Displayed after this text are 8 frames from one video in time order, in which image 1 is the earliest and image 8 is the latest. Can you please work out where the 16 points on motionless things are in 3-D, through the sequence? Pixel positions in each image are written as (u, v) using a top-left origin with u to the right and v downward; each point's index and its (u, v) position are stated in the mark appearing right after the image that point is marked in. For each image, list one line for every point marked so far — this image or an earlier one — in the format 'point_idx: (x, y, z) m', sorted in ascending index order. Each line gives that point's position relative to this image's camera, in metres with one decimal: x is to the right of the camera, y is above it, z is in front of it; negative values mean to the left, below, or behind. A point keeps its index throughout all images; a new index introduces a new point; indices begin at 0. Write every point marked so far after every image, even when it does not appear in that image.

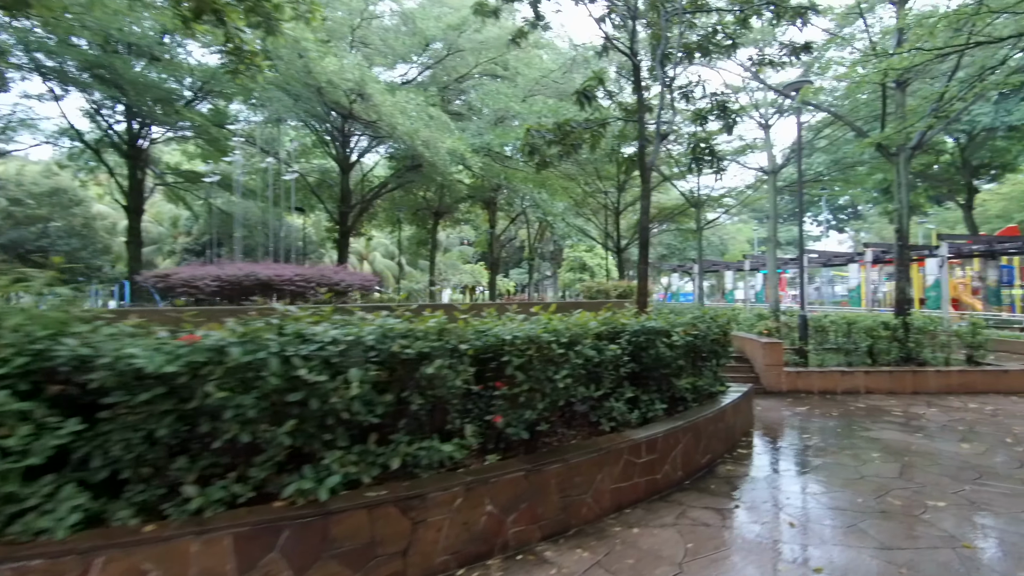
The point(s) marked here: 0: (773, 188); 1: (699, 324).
0: (+7.4, +2.8, +15.2) m
1: (+1.9, -0.4, +5.4) m
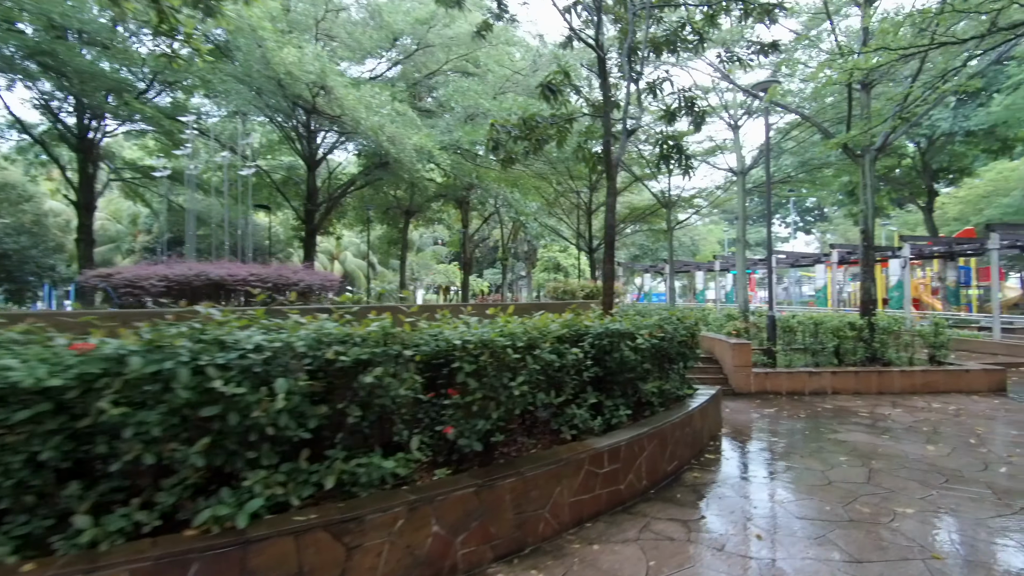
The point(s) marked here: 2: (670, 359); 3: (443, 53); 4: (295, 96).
0: (+6.6, +2.8, +15.3) m
1: (+1.5, -0.4, +5.2) m
2: (+1.6, -0.7, +5.3) m
3: (-2.2, +7.6, +17.3) m
4: (-5.5, +4.9, +13.6) m
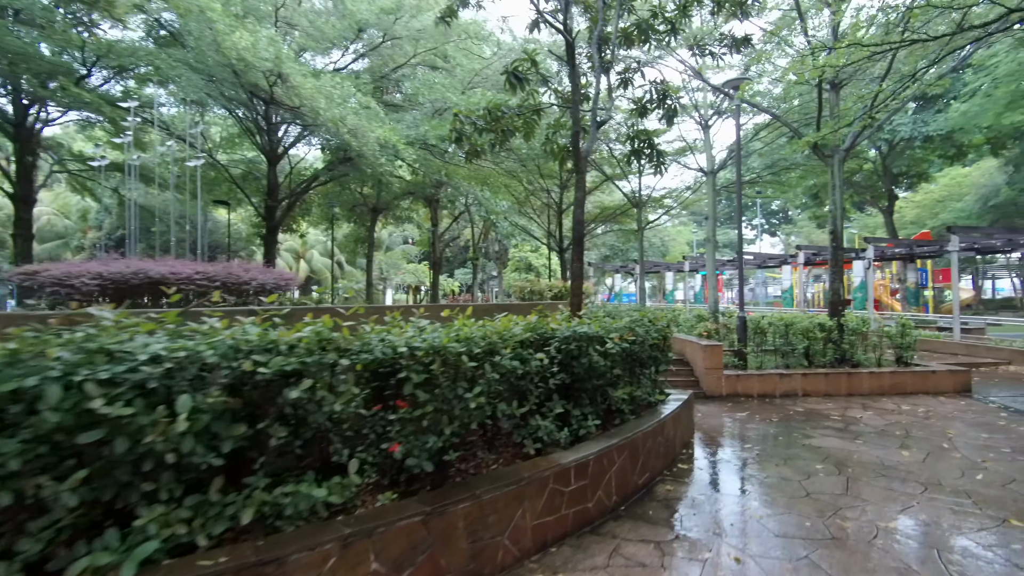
0: (+5.7, +2.8, +15.3) m
1: (+1.1, -0.4, +4.9) m
2: (+1.2, -0.7, +5.1) m
3: (-3.2, +7.6, +16.8) m
4: (-6.3, +4.9, +12.9) m
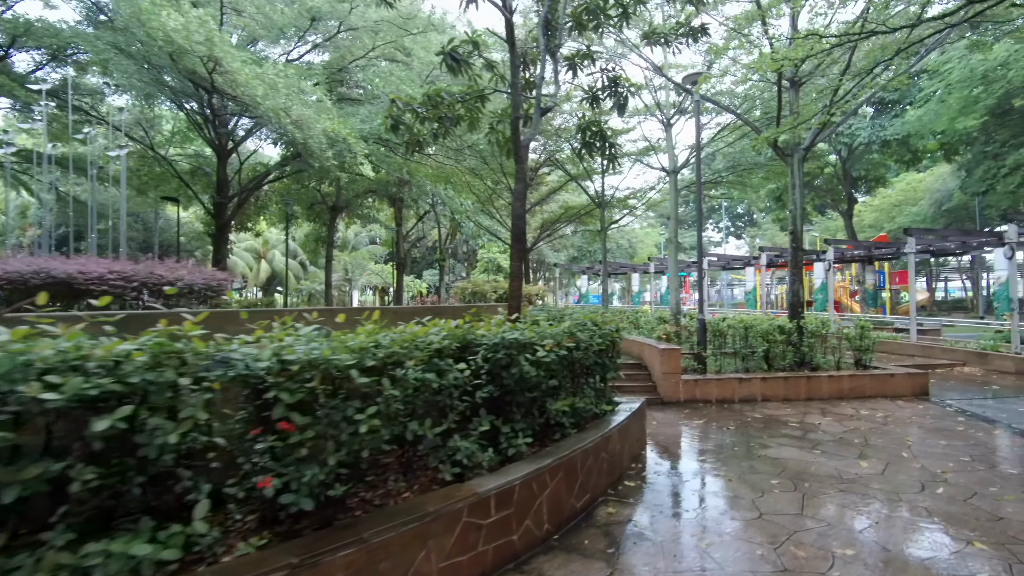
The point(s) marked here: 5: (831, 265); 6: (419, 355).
0: (+4.6, +2.8, +15.1) m
1: (+0.6, -0.4, +4.5) m
2: (+0.6, -0.7, +4.6) m
3: (-4.4, +7.5, +16.1) m
4: (-7.3, +4.9, +12.1) m
5: (+9.9, +0.7, +16.6) m
6: (-0.5, -0.4, +3.1) m
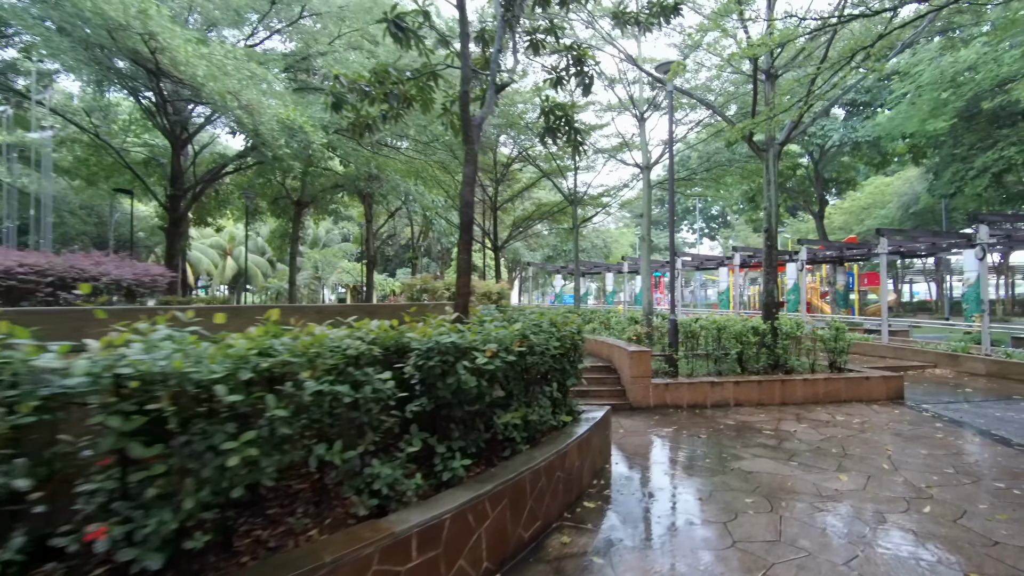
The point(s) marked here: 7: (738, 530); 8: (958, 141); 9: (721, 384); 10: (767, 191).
0: (+3.7, +2.8, +14.7) m
1: (+0.1, -0.3, +4.0) m
2: (+0.2, -0.7, +4.1) m
3: (-5.2, +7.6, +15.4) m
4: (-8.0, +5.0, +11.2) m
5: (+9.0, +0.7, +16.4) m
6: (-0.9, -0.4, +2.5) m
7: (+1.6, -1.7, +3.7) m
8: (+13.5, +4.4, +16.1) m
9: (+3.0, -1.4, +7.7) m
10: (+4.8, +1.8, +10.0) m
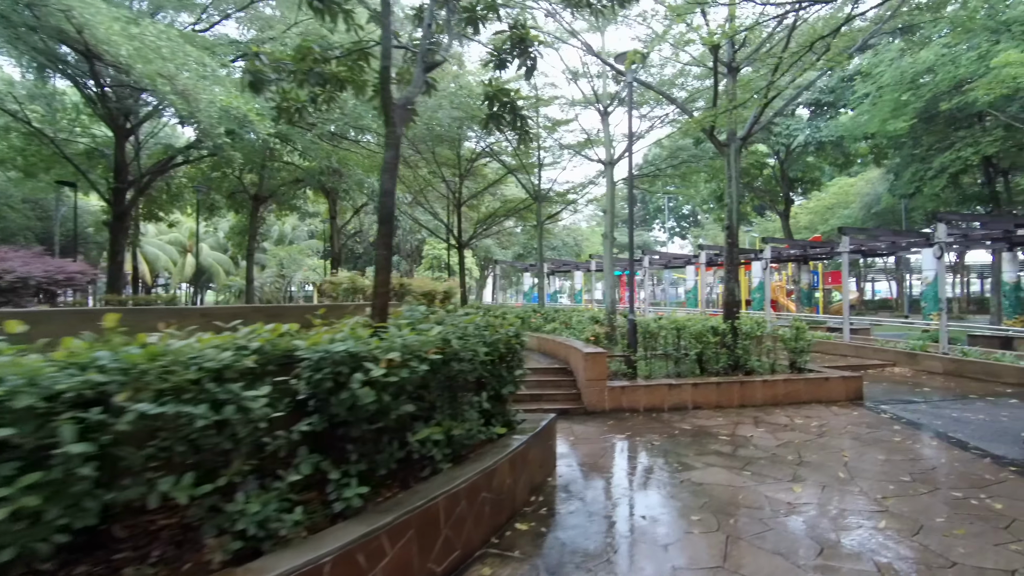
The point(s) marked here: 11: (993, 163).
0: (+2.7, +2.8, +14.5) m
1: (-0.4, -0.3, +3.6) m
2: (-0.3, -0.7, +3.7) m
3: (-6.3, +7.6, +14.7) m
4: (-8.8, +5.0, +10.4) m
5: (+7.9, +0.7, +16.4) m
6: (-1.3, -0.4, +2.0) m
7: (+1.1, -1.7, +3.4) m
8: (+12.4, +4.5, +16.3) m
9: (+2.3, -1.4, +7.5) m
10: (+4.0, +1.9, +9.8) m
11: (+14.4, +3.7, +16.0) m
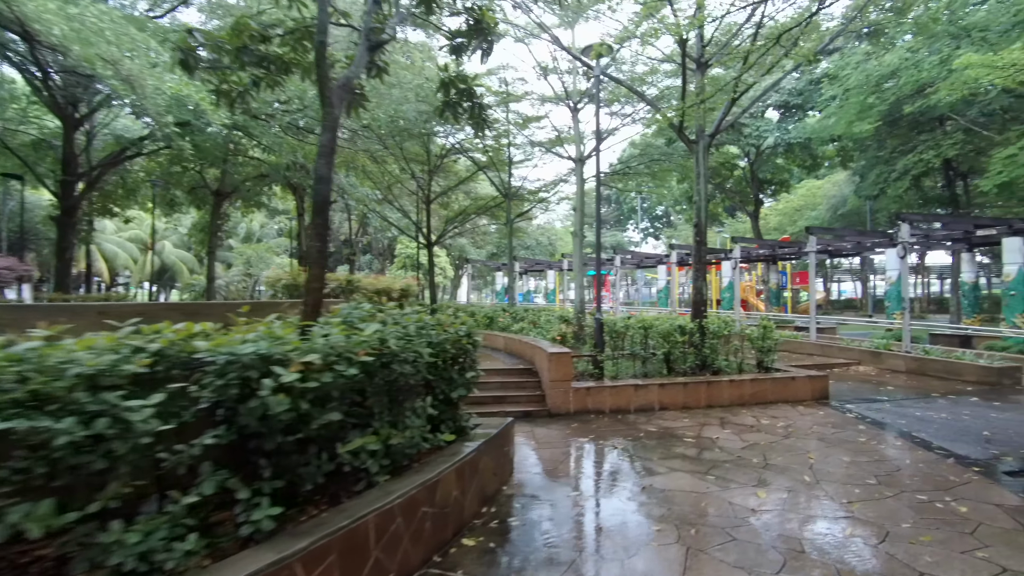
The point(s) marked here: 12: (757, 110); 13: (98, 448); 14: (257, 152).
0: (+1.9, +2.9, +14.3) m
1: (-0.7, -0.3, +3.3) m
2: (-0.6, -0.7, +3.4) m
3: (-7.1, +7.7, +14.1) m
4: (-9.4, +5.0, +9.7) m
5: (+7.0, +0.7, +16.5) m
6: (-1.6, -0.3, +1.7) m
7: (+0.8, -1.7, +3.2) m
8: (+11.5, +4.5, +16.6) m
9: (+1.8, -1.3, +7.3) m
10: (+3.4, +1.9, +9.7) m
11: (+13.5, +3.7, +16.4) m
12: (+8.9, +6.4, +19.3) m
13: (-1.5, -0.6, +1.9) m
14: (-8.0, +4.2, +16.6) m
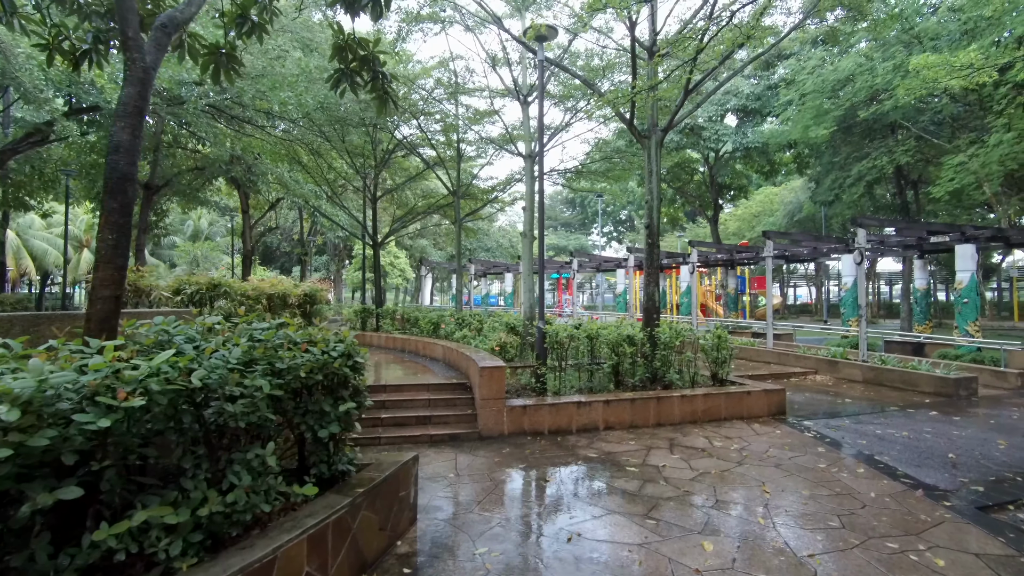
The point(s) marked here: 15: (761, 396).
0: (+0.6, +2.7, +13.6) m
1: (-1.3, -0.4, +2.4) m
2: (-1.3, -0.7, +2.6) m
3: (-8.3, +7.6, +12.9) m
4: (-10.4, +5.0, +8.3) m
5: (+5.5, +0.6, +16.1) m
6: (-2.1, -0.4, +0.8) m
7: (+0.1, -1.7, +2.4) m
8: (+10.0, +4.3, +16.5) m
9: (+0.9, -1.4, +6.6) m
10: (+2.4, +1.8, +9.1) m
11: (+12.1, +3.5, +16.4) m
12: (+7.3, +6.3, +19.1) m
13: (-2.0, -0.6, +1.0) m
14: (-9.4, +4.2, +15.3) m
15: (+3.4, -1.5, +7.3) m
